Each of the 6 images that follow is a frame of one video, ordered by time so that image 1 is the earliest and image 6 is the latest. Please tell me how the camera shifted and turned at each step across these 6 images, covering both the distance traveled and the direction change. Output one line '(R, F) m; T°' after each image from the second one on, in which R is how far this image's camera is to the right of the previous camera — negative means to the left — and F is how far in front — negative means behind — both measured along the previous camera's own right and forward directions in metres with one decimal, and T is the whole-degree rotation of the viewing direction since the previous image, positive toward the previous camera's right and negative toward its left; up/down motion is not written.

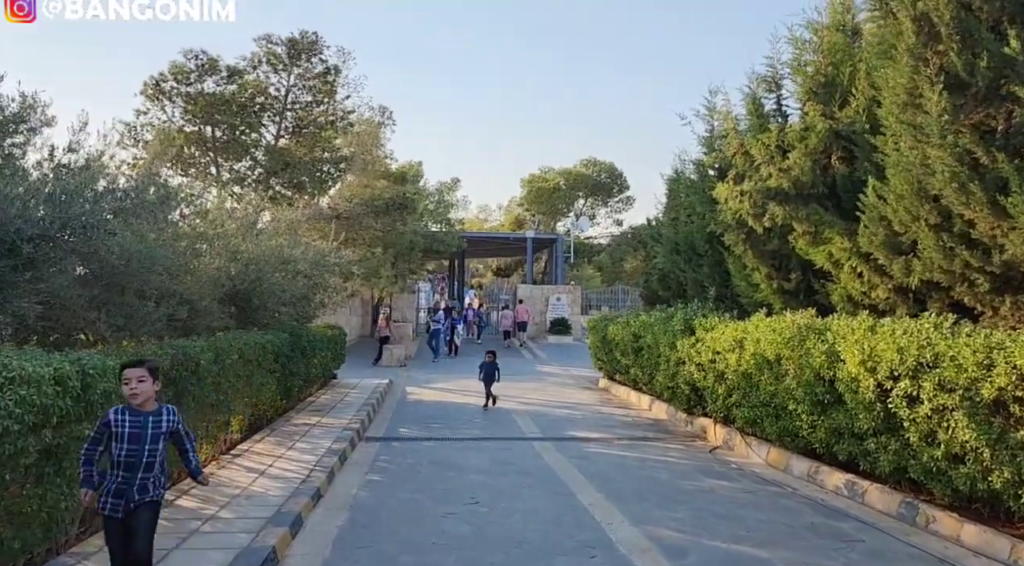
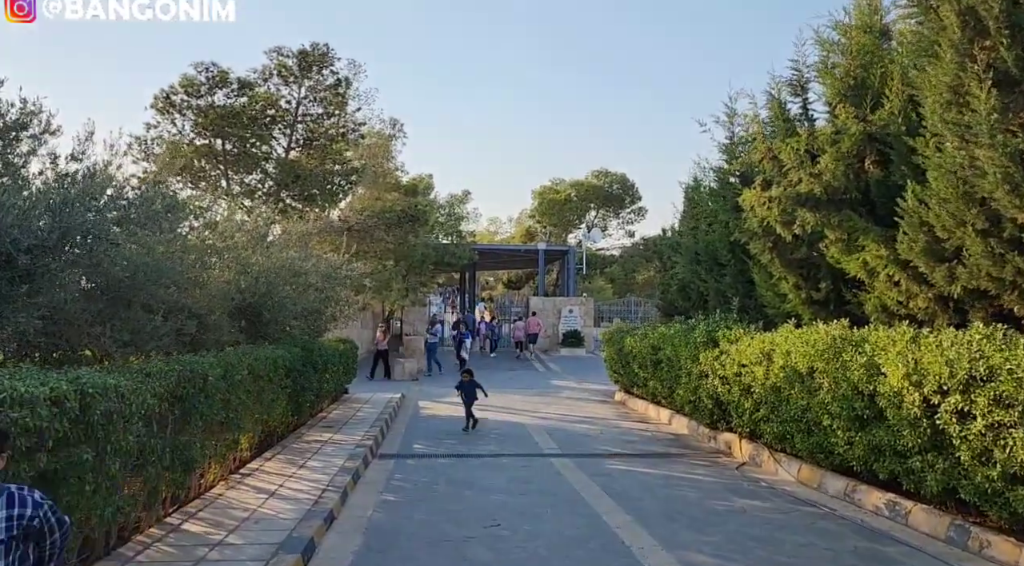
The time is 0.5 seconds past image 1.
(-0.1, +0.4) m; -1°
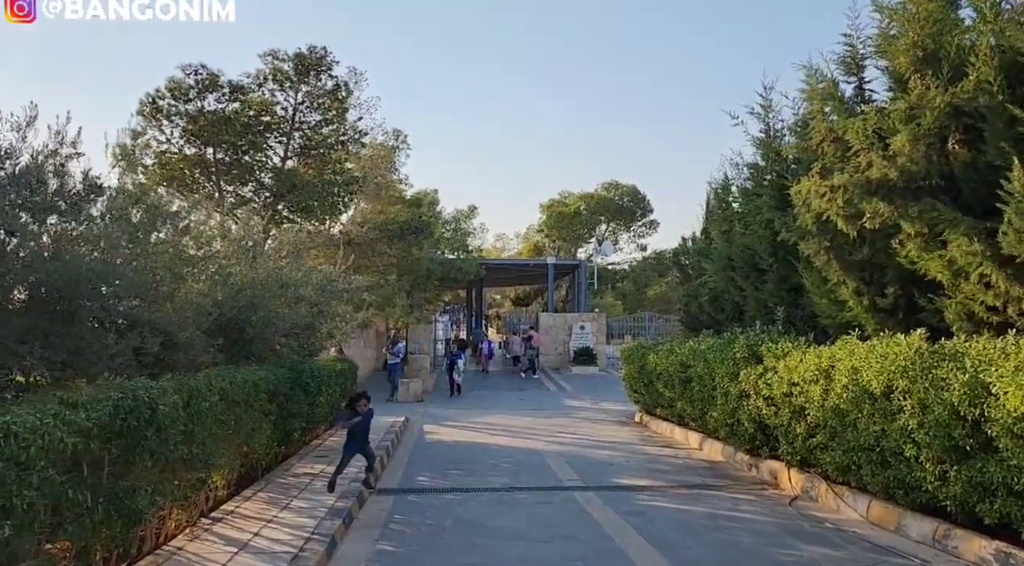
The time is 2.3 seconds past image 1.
(-0.1, +1.5) m; 0°
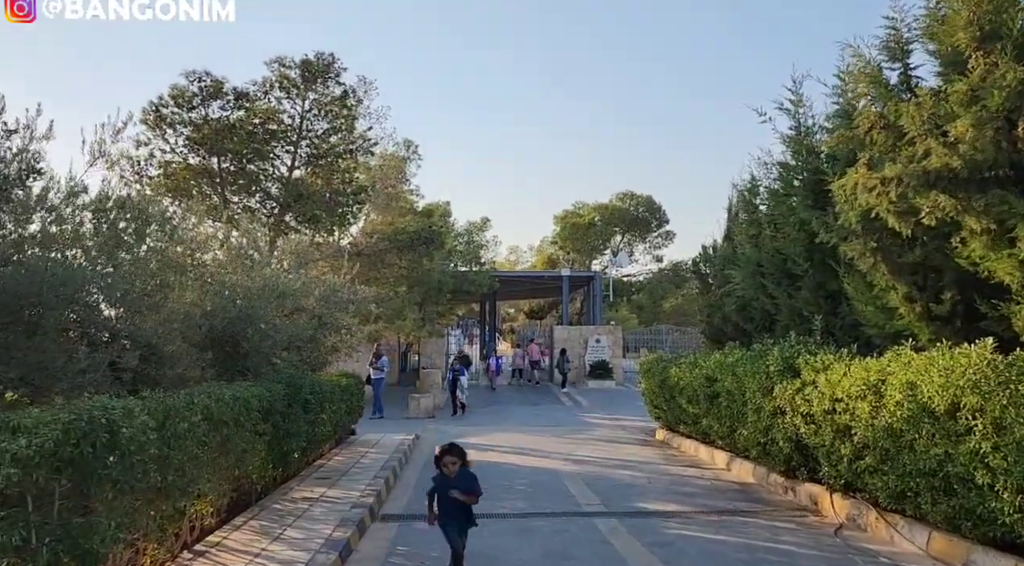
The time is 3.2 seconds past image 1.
(0.0, +0.9) m; -1°
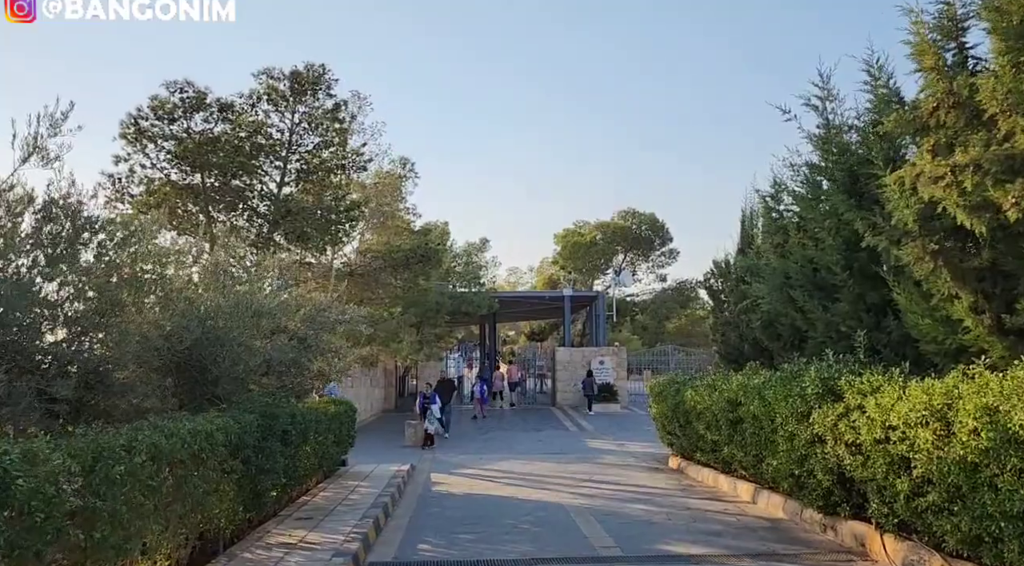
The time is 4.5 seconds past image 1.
(0.0, +1.2) m; 0°
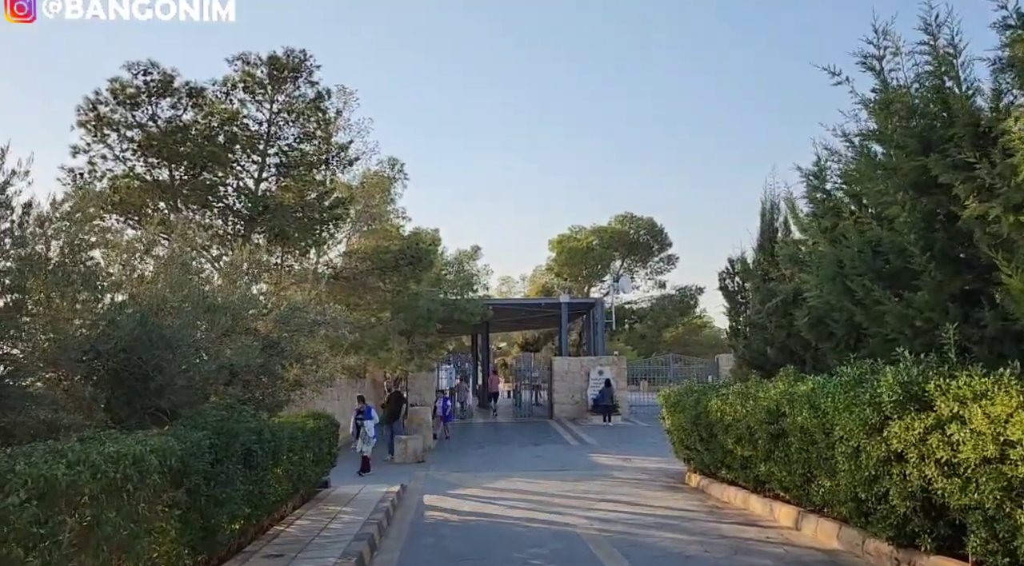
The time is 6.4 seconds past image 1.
(-0.2, +1.8) m; +1°
